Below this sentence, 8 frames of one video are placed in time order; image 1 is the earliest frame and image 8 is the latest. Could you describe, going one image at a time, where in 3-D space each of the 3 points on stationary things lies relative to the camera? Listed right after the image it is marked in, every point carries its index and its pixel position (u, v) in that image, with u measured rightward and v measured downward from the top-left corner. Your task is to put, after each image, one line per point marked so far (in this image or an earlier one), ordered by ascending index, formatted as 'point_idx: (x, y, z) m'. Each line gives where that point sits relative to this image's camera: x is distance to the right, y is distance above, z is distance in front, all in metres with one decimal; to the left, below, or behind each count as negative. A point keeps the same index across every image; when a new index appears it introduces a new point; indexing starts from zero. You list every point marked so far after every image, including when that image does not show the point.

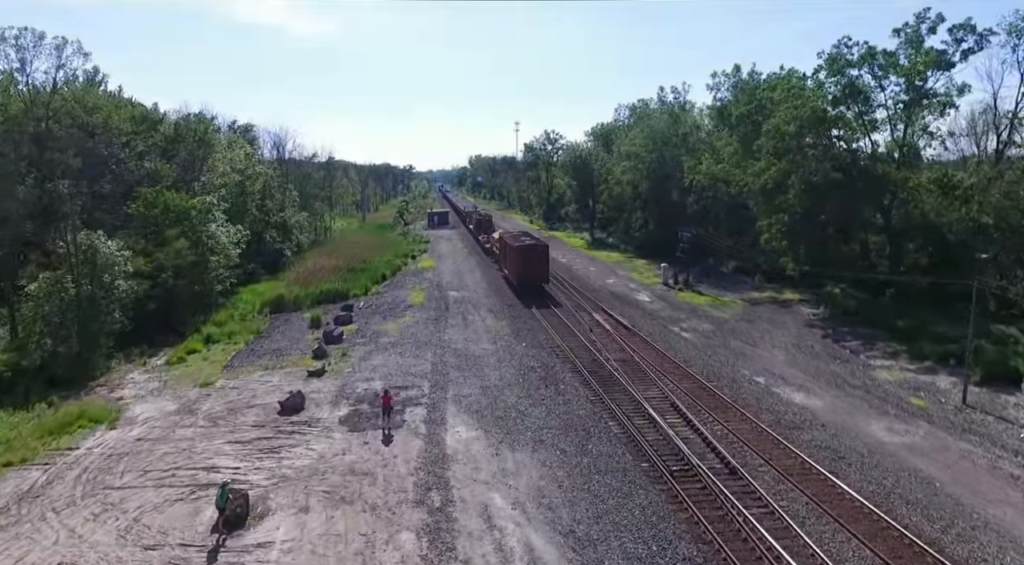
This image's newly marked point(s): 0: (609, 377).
0: (+2.8, -2.8, +19.0) m
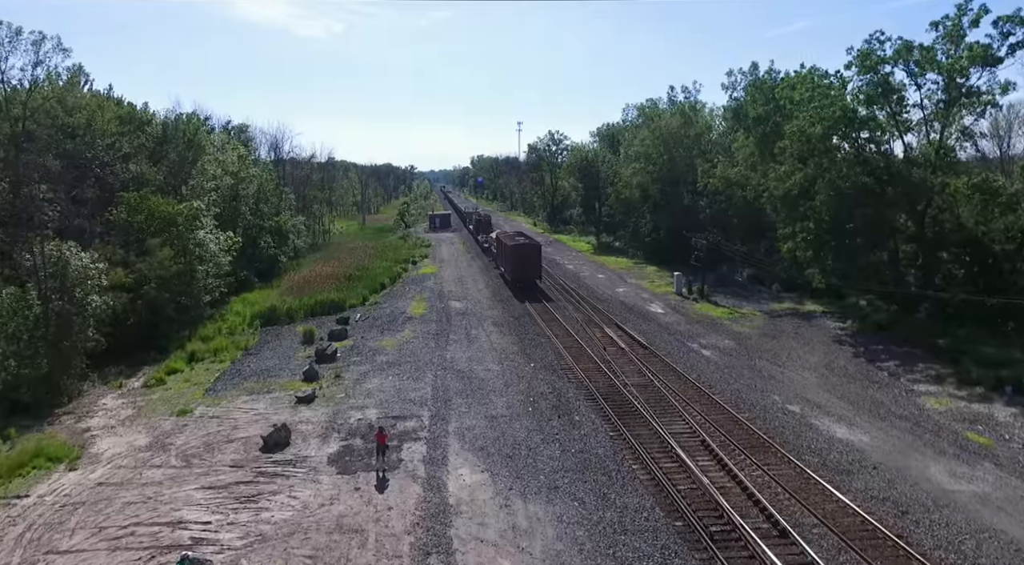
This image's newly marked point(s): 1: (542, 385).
0: (+3.0, -3.3, +17.2) m
1: (+0.9, -3.0, +19.4) m
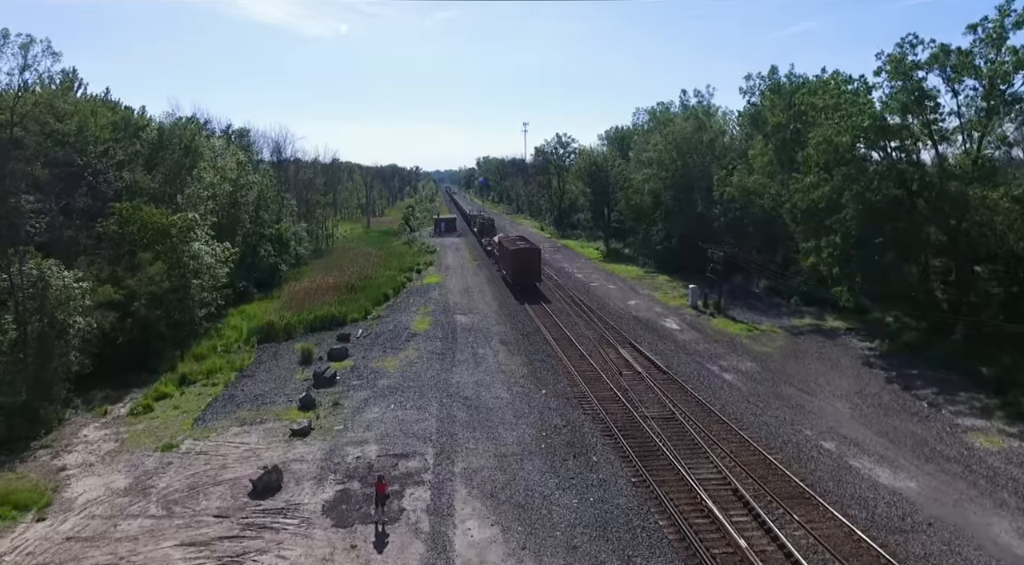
0: (+3.3, -3.9, +15.8) m
1: (+1.2, -3.7, +18.0) m
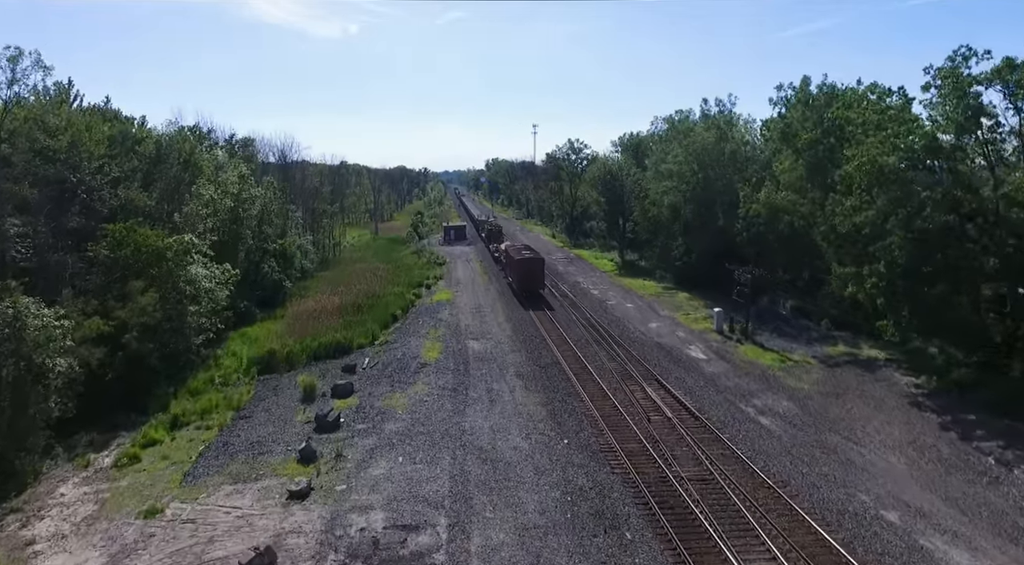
0: (+3.8, -5.0, +14.0) m
1: (+1.7, -4.8, +16.2) m
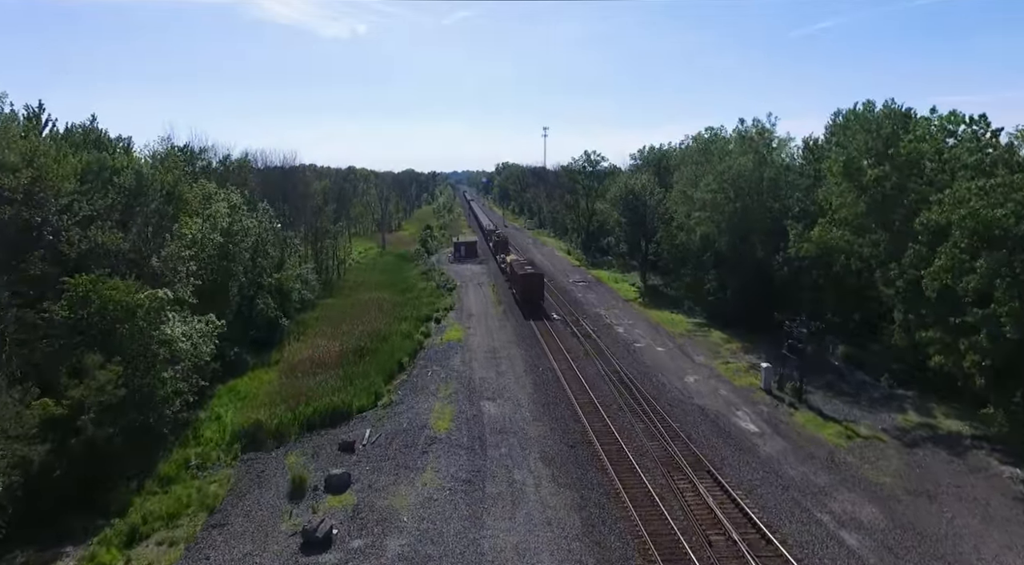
0: (+4.4, -7.2, +10.3) m
1: (+2.4, -7.0, +12.5) m
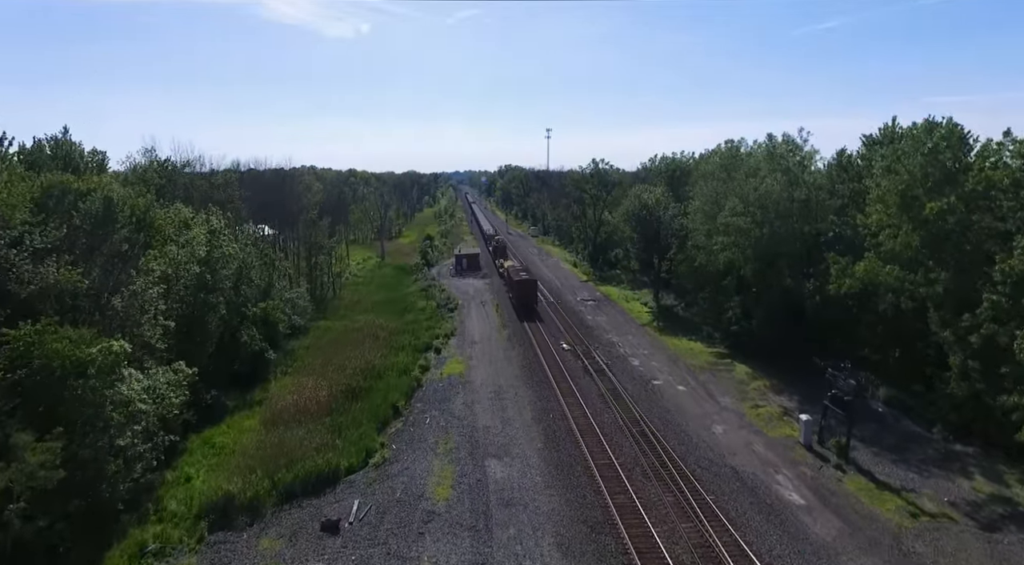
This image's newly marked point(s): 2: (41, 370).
0: (+4.7, -8.8, +7.1) m
1: (+2.6, -8.6, +9.4) m
2: (-13.3, -2.6, +18.2) m
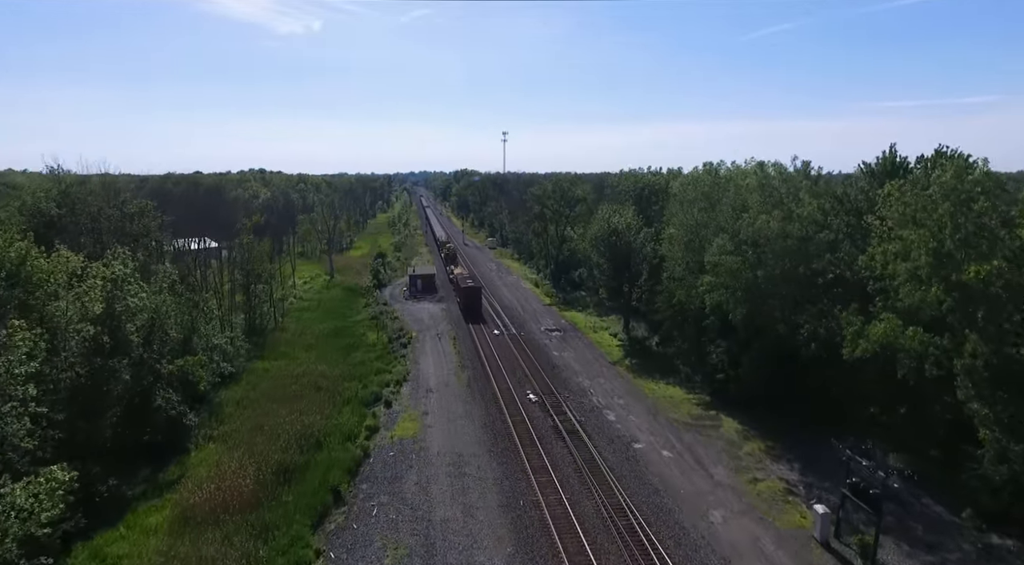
0: (+4.8, -11.1, +3.1) m
1: (+2.6, -10.8, +5.2) m
2: (-13.9, -4.9, +13.0) m
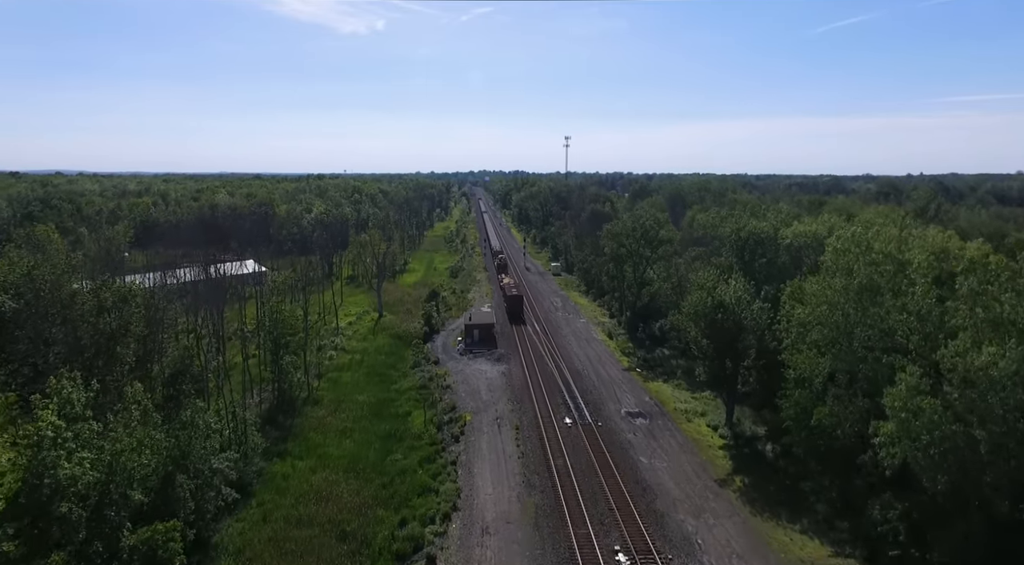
0: (+5.2, -16.0, -6.1) m
1: (+3.2, -15.7, -3.8) m
2: (-12.4, -9.5, +5.3) m
